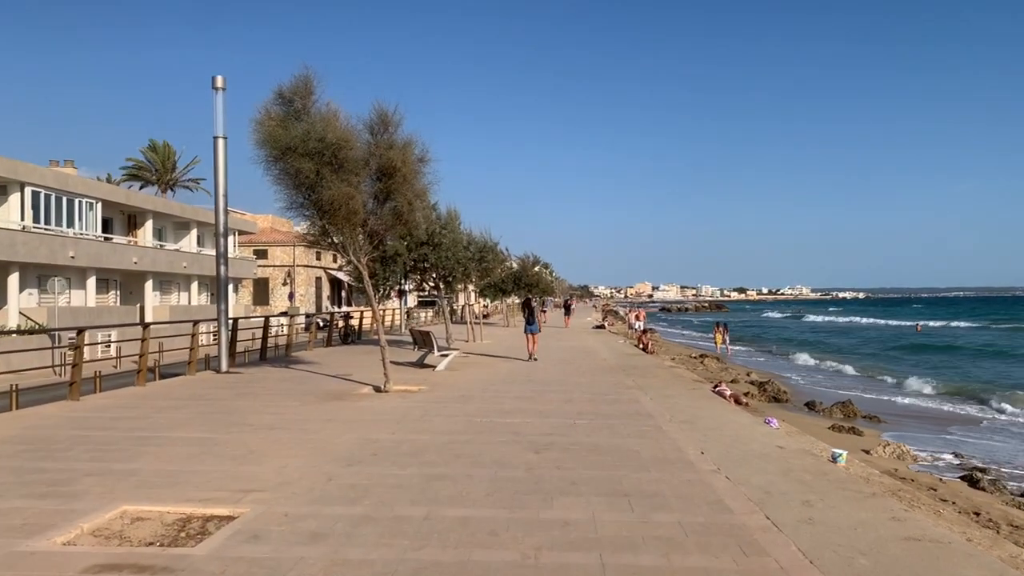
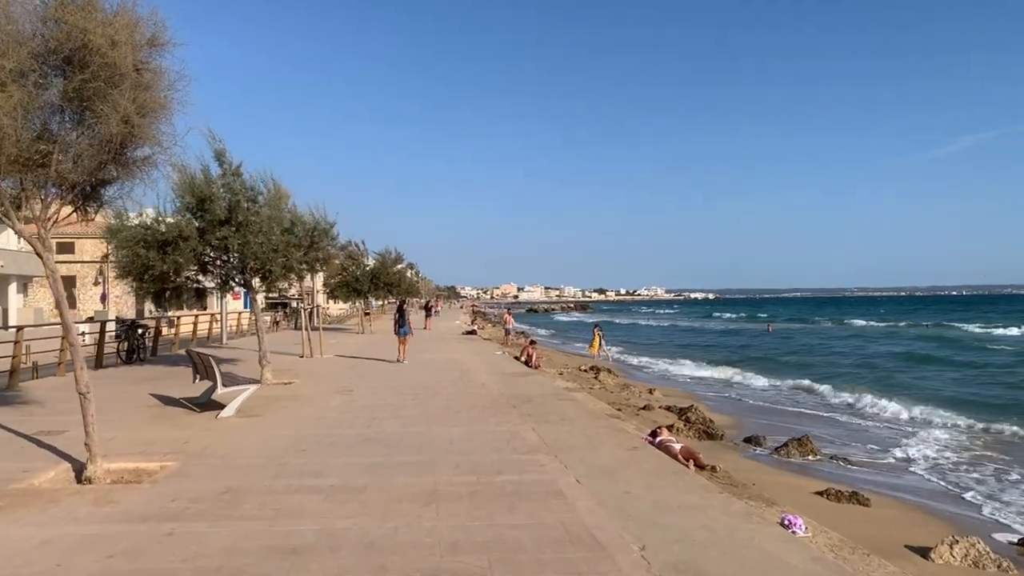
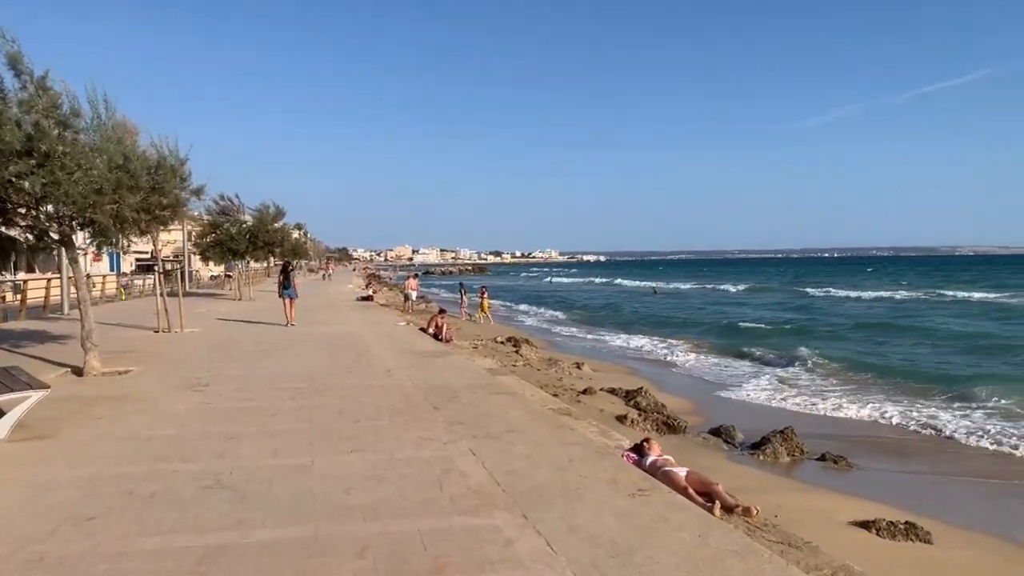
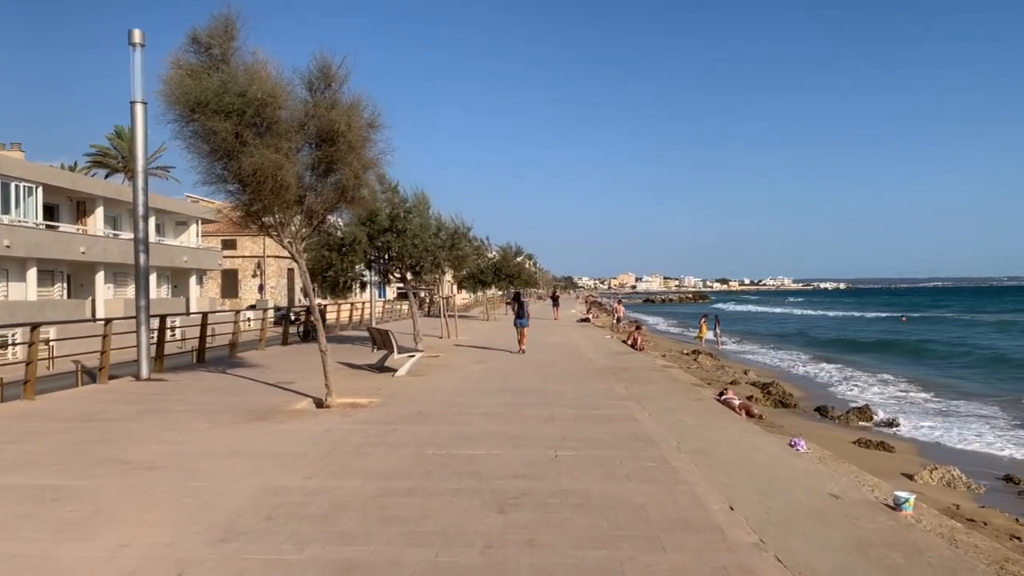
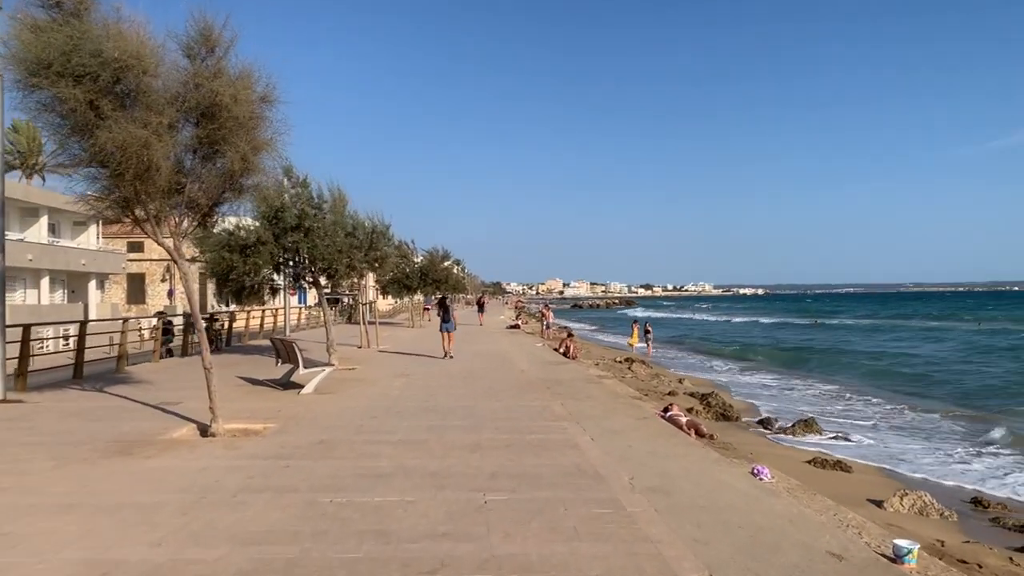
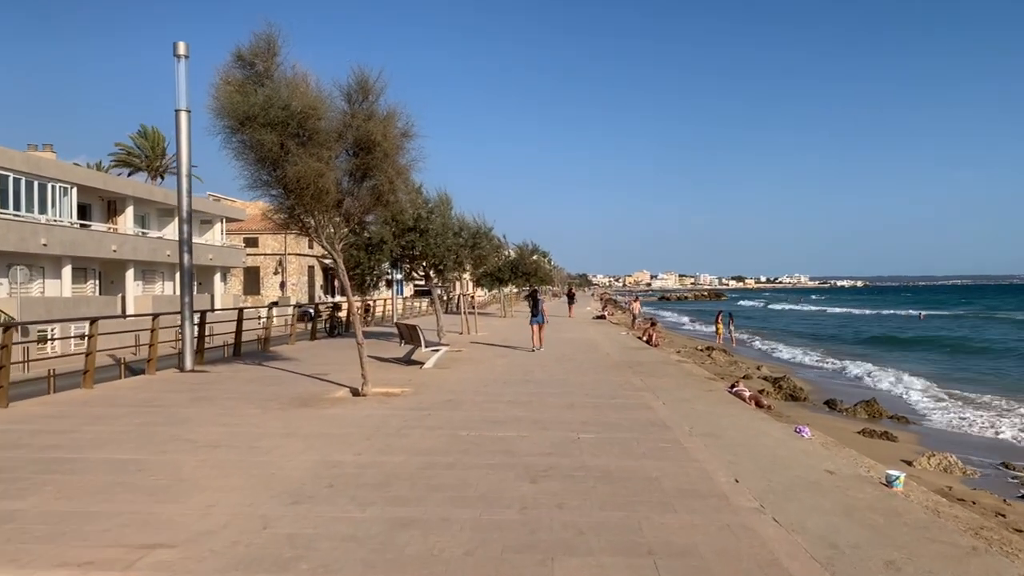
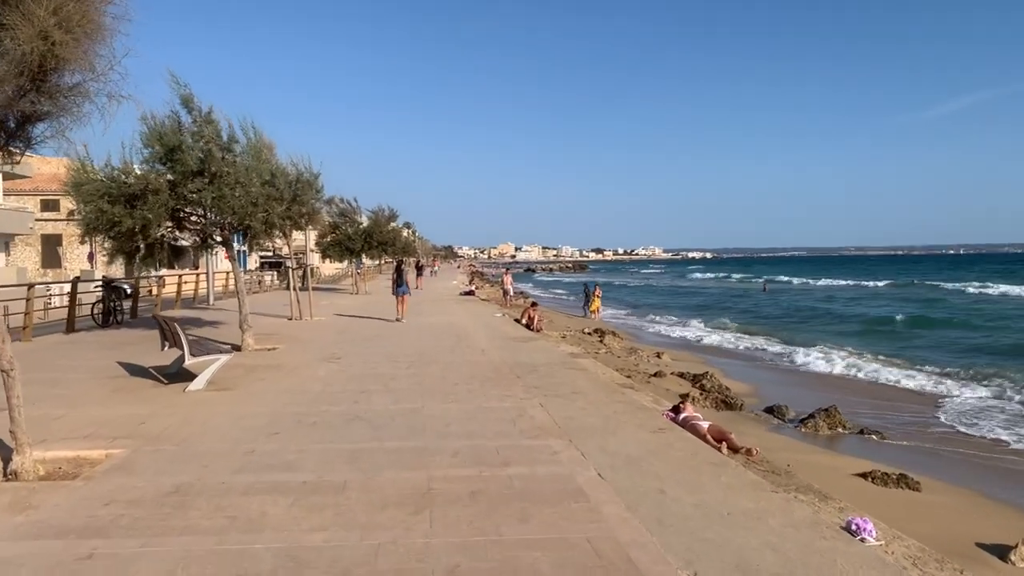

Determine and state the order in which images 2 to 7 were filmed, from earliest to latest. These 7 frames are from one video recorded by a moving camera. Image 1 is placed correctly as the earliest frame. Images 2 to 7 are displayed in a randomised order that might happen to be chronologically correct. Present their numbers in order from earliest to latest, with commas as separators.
6, 4, 5, 2, 7, 3
